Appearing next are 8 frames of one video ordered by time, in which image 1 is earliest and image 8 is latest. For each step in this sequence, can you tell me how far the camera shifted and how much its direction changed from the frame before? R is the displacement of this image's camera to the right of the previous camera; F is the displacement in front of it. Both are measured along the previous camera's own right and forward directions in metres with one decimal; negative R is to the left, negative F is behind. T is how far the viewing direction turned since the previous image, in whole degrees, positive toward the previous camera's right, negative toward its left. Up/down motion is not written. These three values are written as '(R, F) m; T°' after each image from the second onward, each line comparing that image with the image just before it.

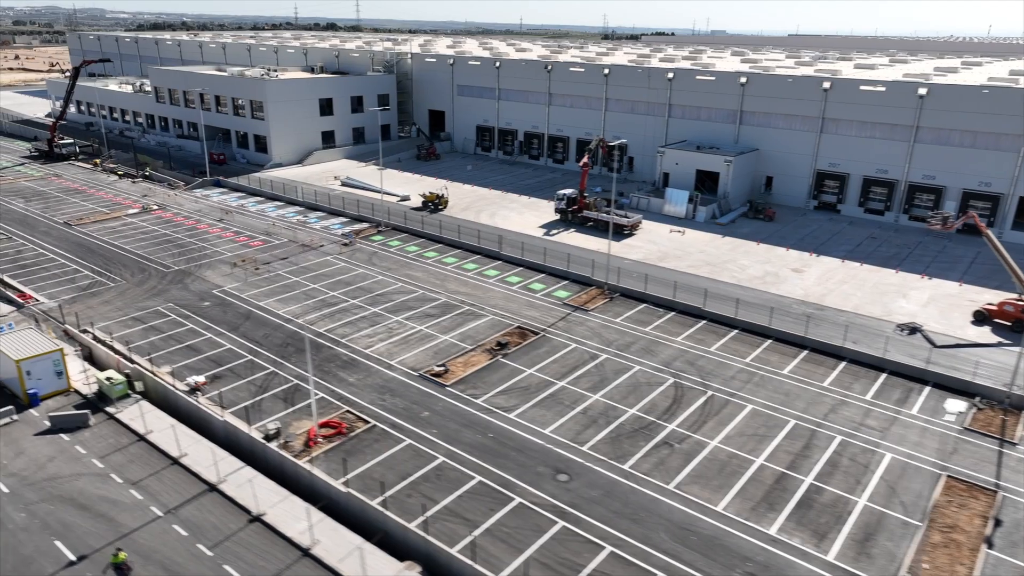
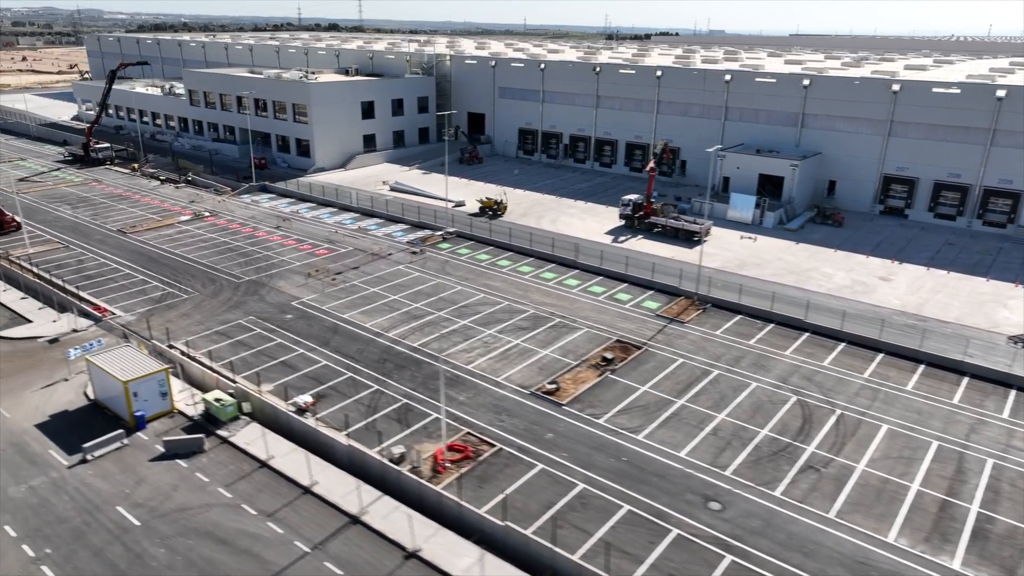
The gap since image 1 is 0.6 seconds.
(-4.8, +1.2) m; 0°
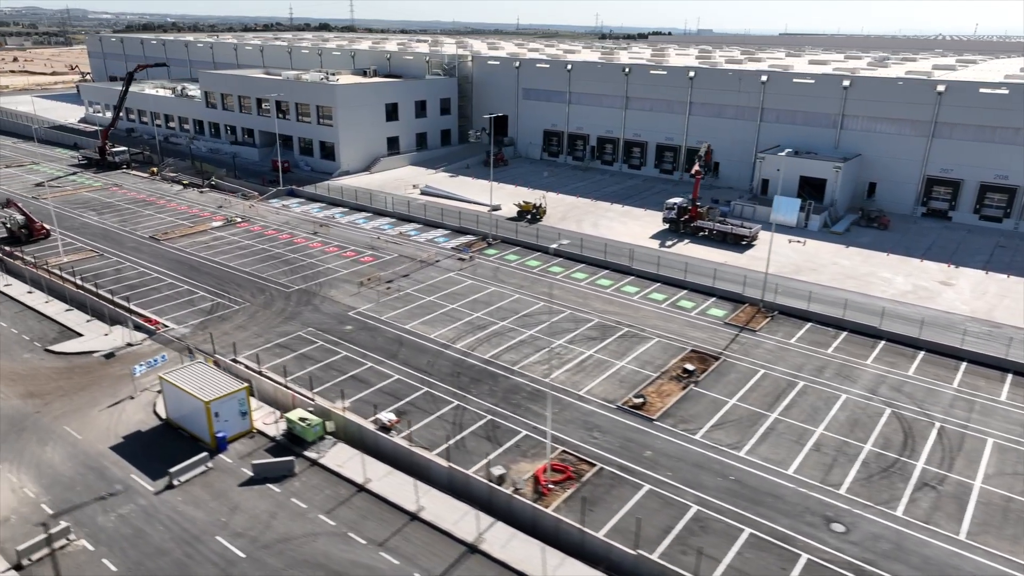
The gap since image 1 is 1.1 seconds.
(-3.8, +1.1) m; +1°
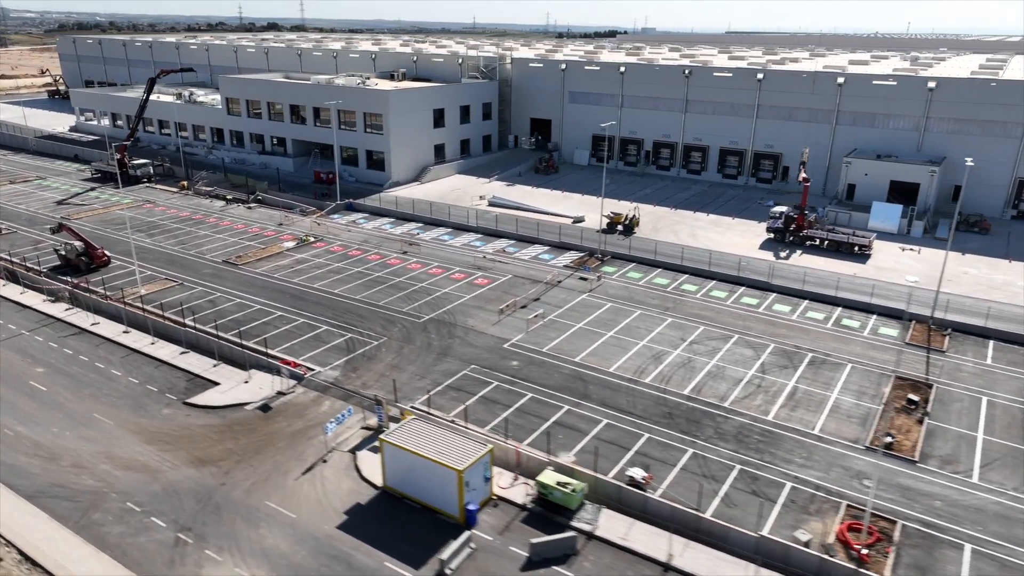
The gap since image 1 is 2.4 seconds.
(-10.3, +3.4) m; +4°
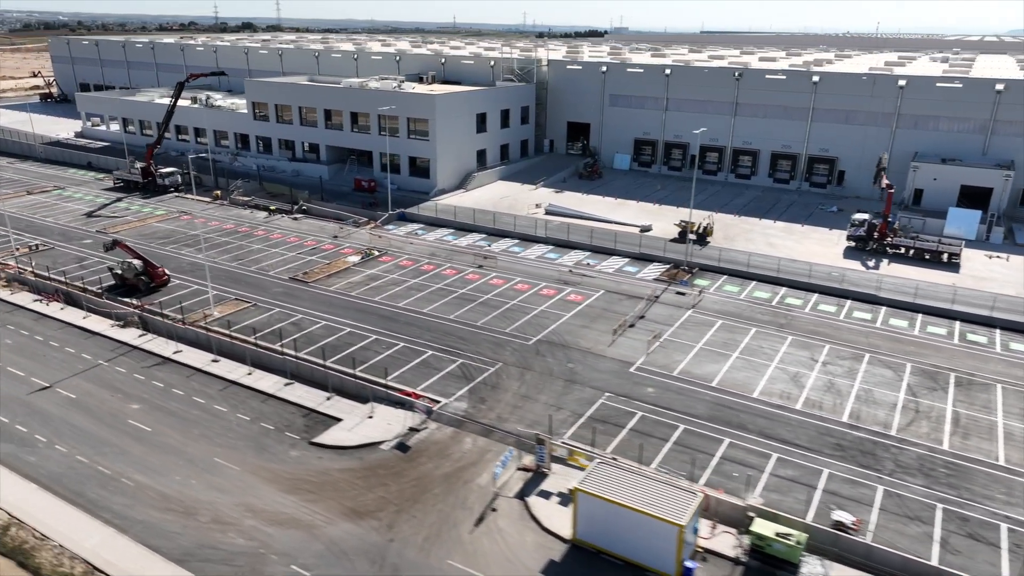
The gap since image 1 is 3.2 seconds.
(-6.6, +2.3) m; +2°
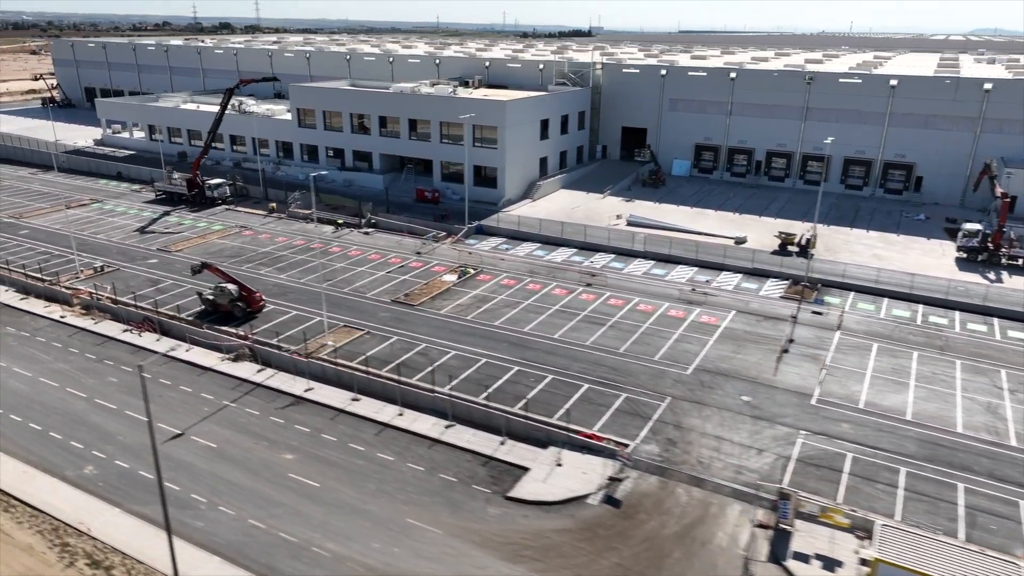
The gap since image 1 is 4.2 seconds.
(-7.9, +2.7) m; +2°
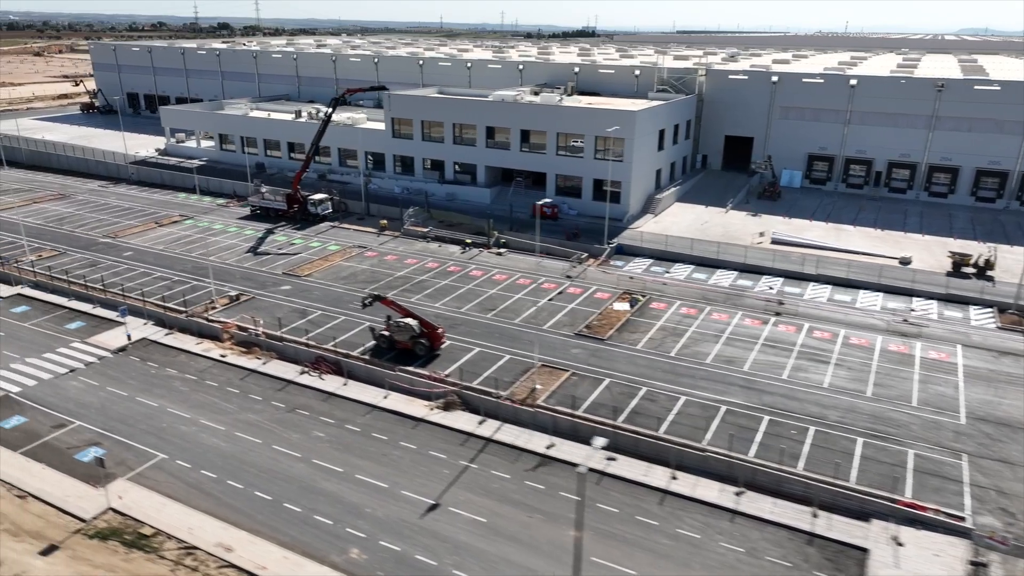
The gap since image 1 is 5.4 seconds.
(-10.5, +3.4) m; +1°
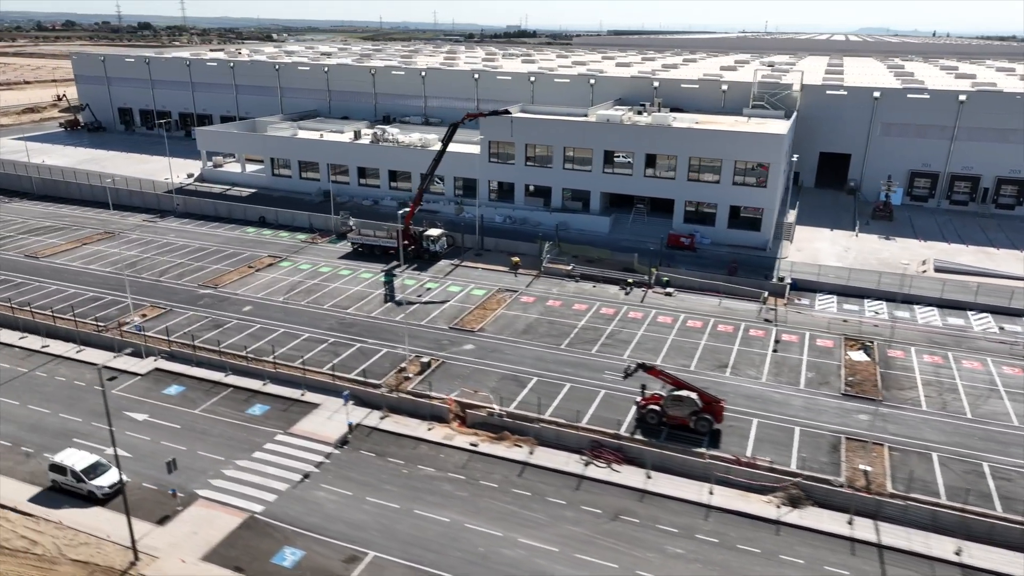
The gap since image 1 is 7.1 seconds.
(-15.3, +5.2) m; +5°
